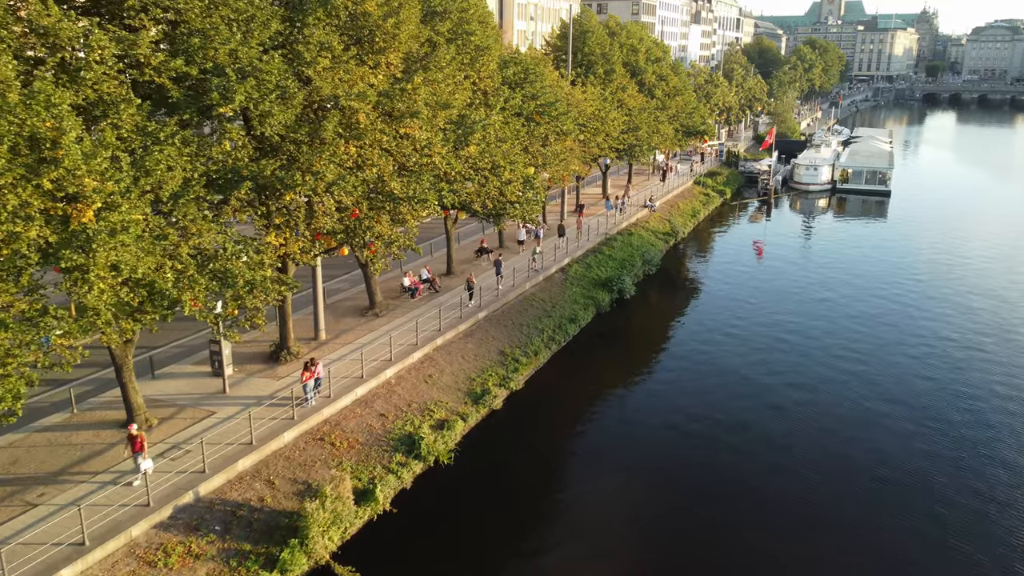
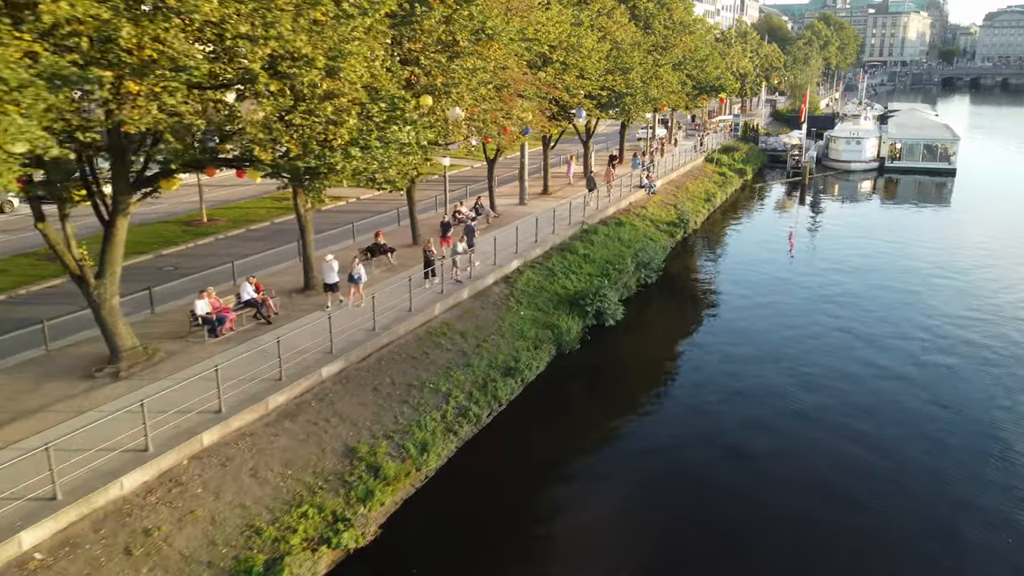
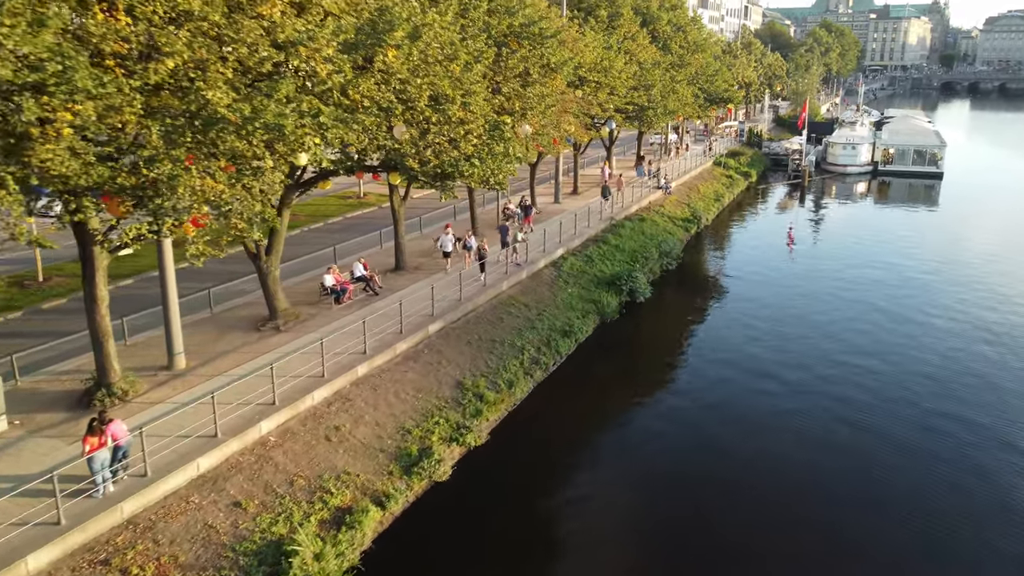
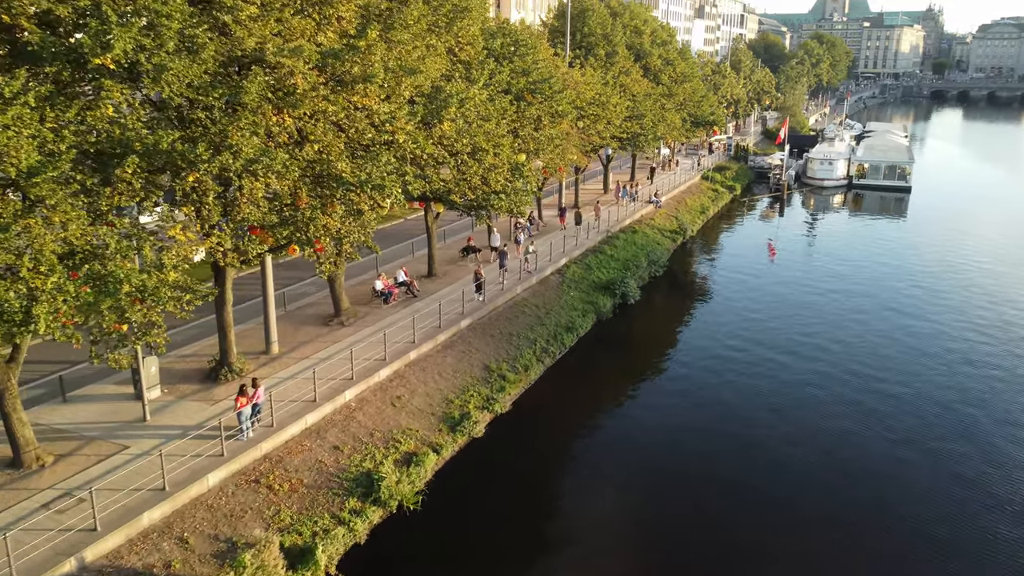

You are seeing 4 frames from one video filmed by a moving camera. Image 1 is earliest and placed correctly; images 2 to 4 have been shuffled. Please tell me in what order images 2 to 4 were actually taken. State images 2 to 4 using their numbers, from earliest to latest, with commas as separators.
4, 3, 2
